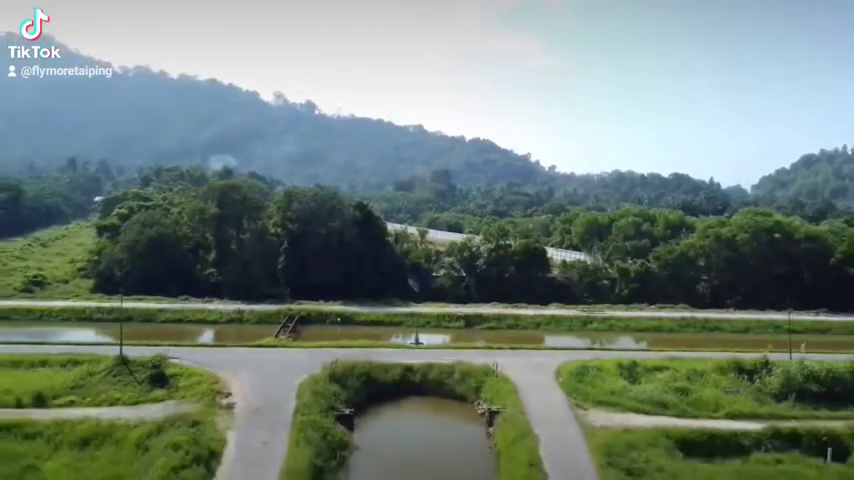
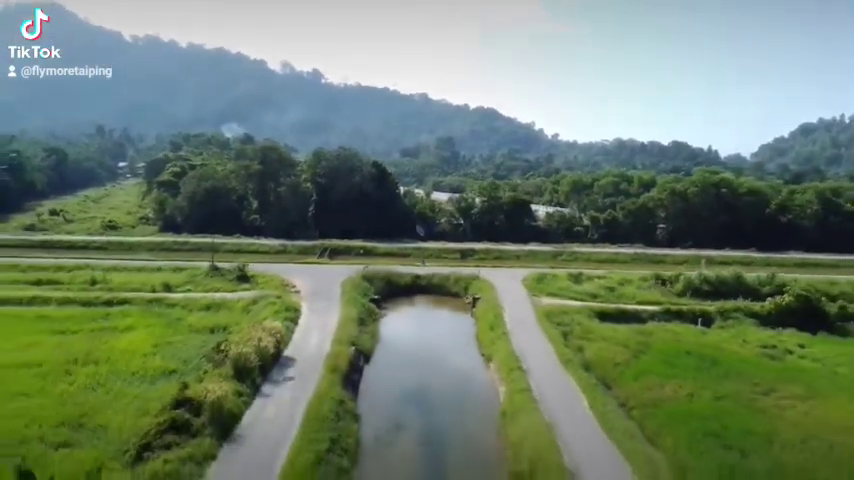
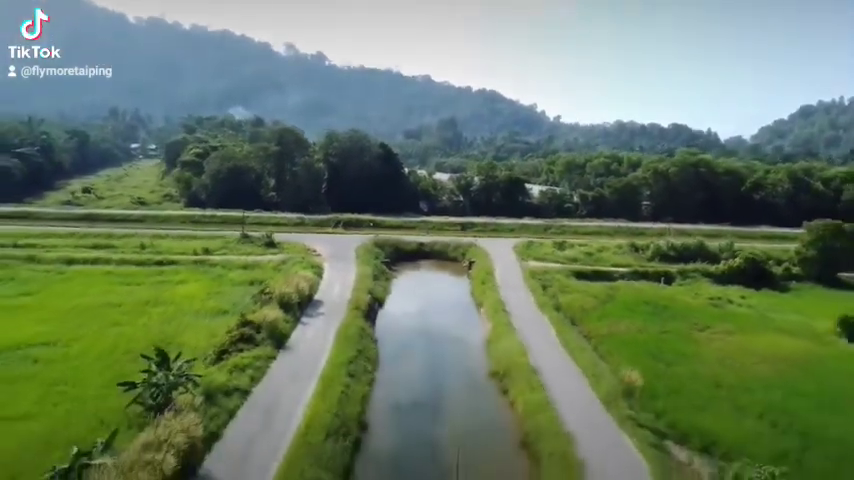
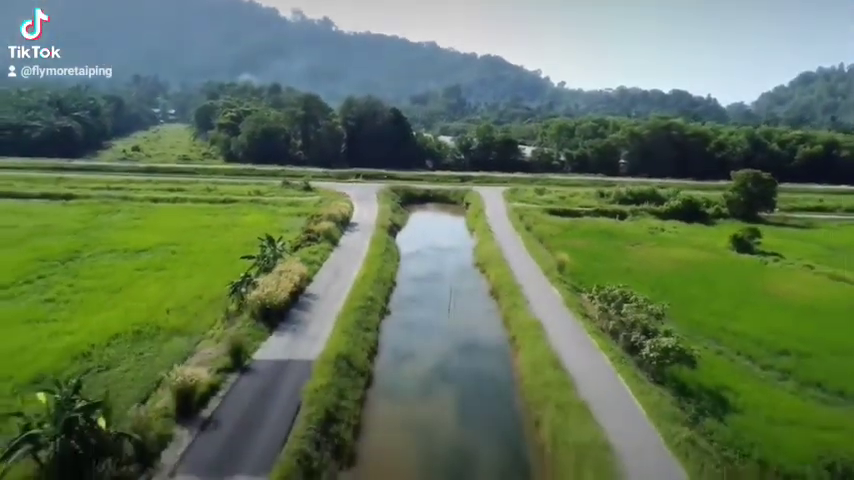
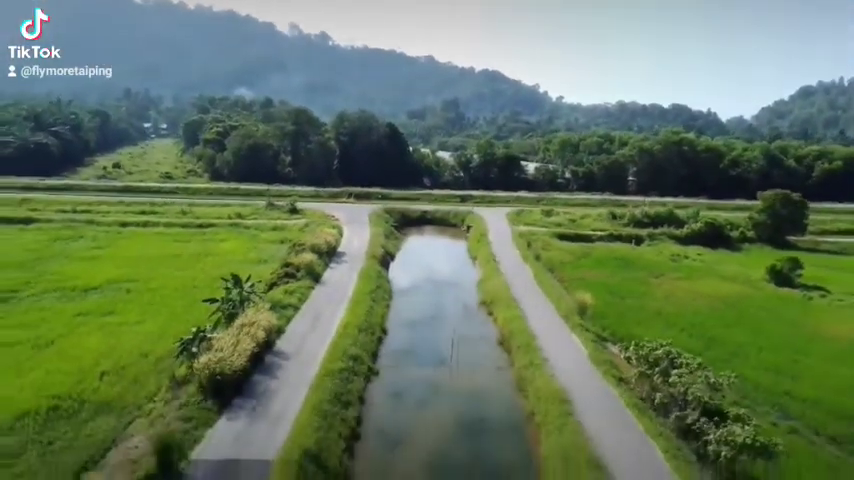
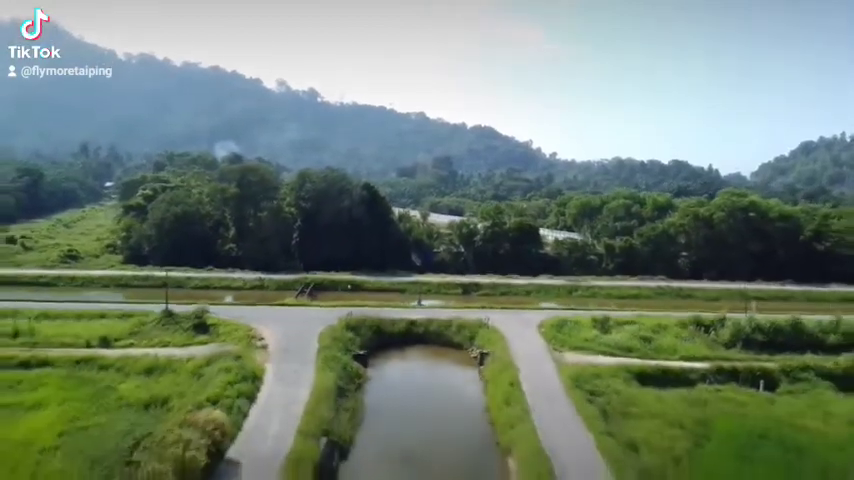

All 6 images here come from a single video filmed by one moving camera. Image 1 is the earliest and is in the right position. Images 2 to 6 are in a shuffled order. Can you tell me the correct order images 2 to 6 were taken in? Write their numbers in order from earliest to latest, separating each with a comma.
6, 2, 3, 5, 4
